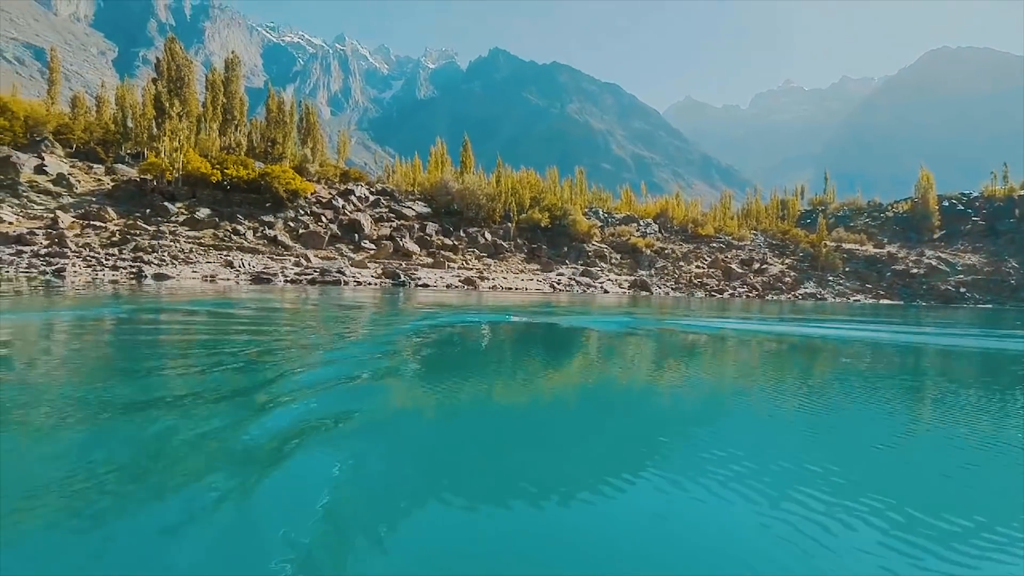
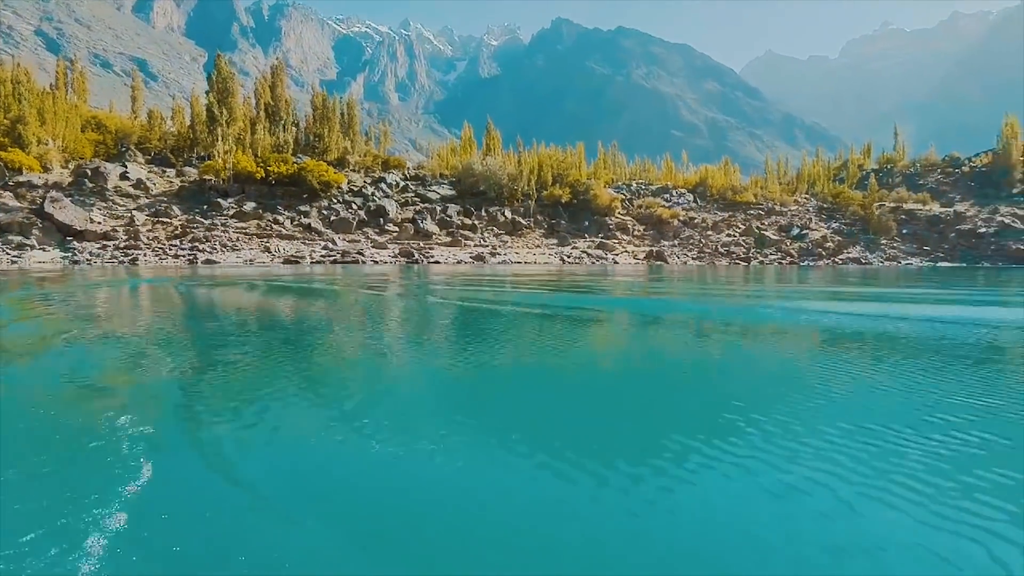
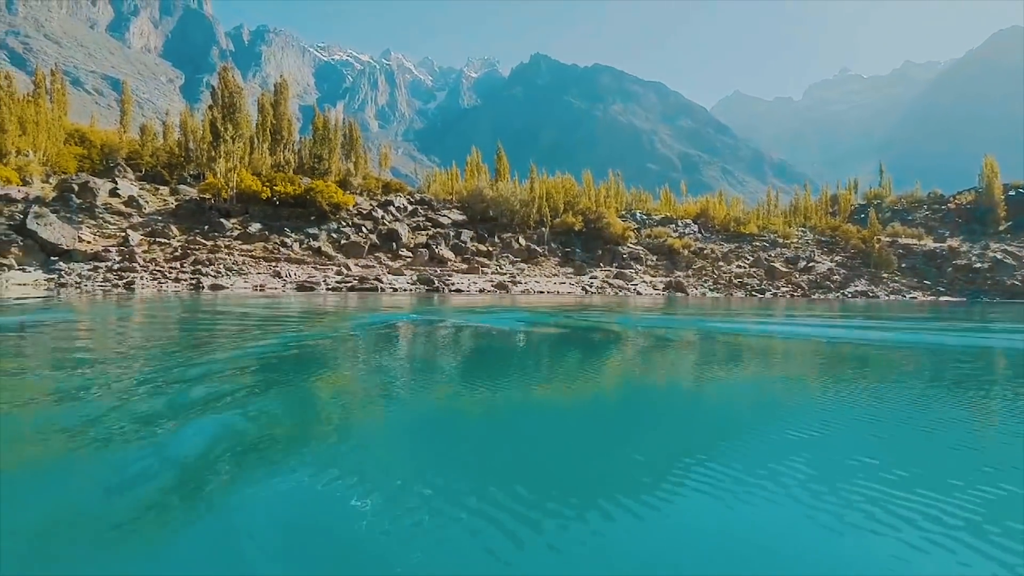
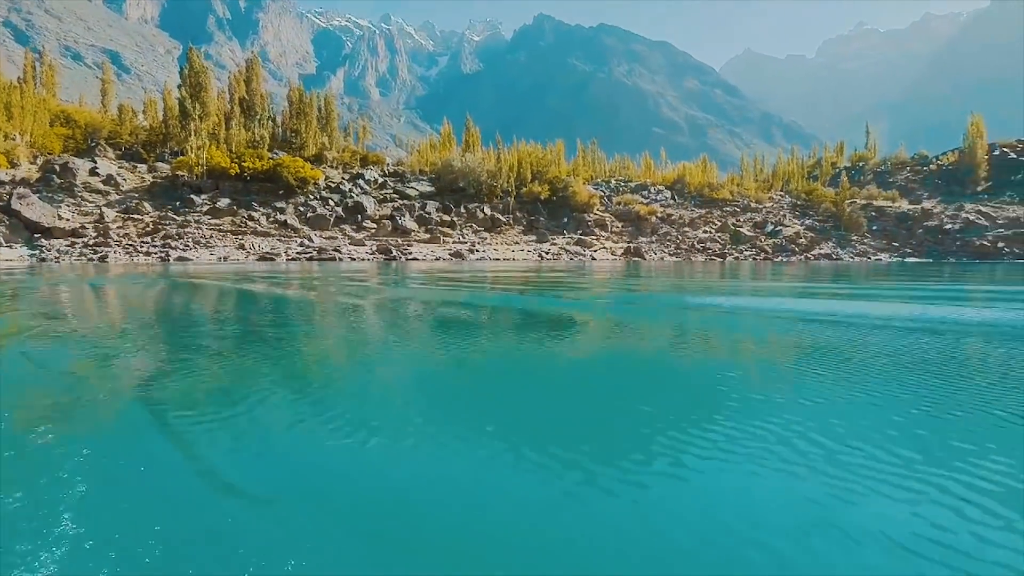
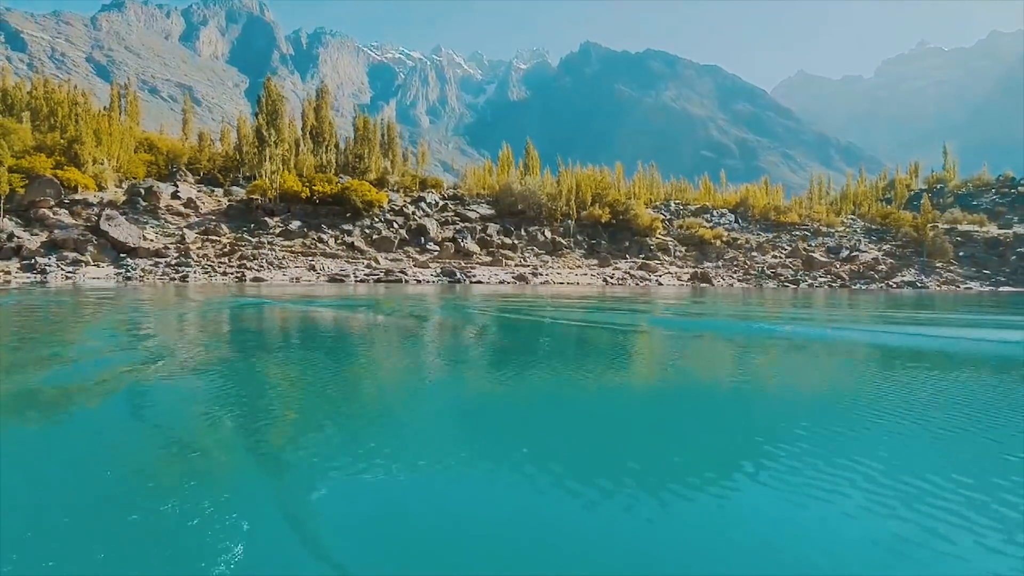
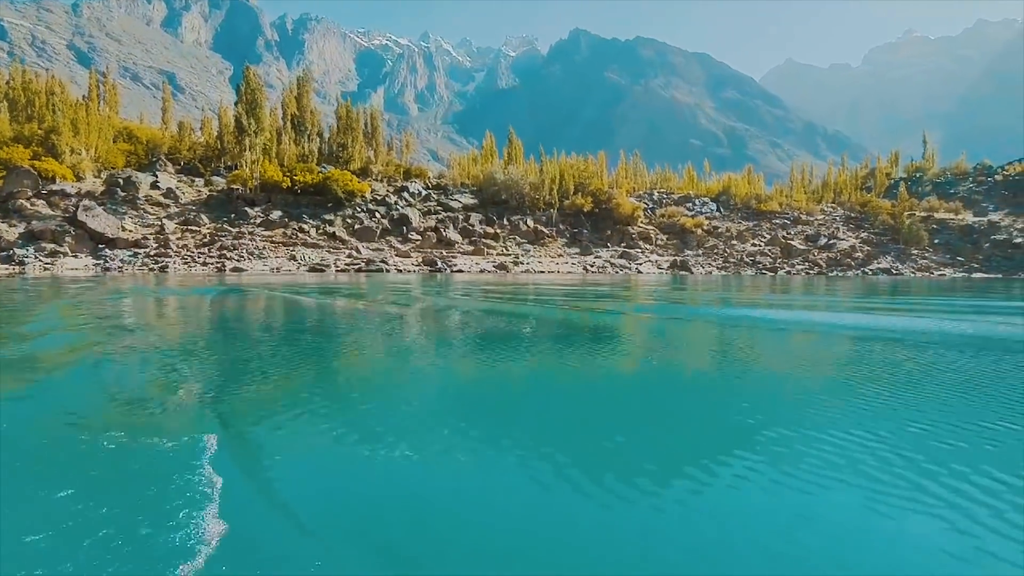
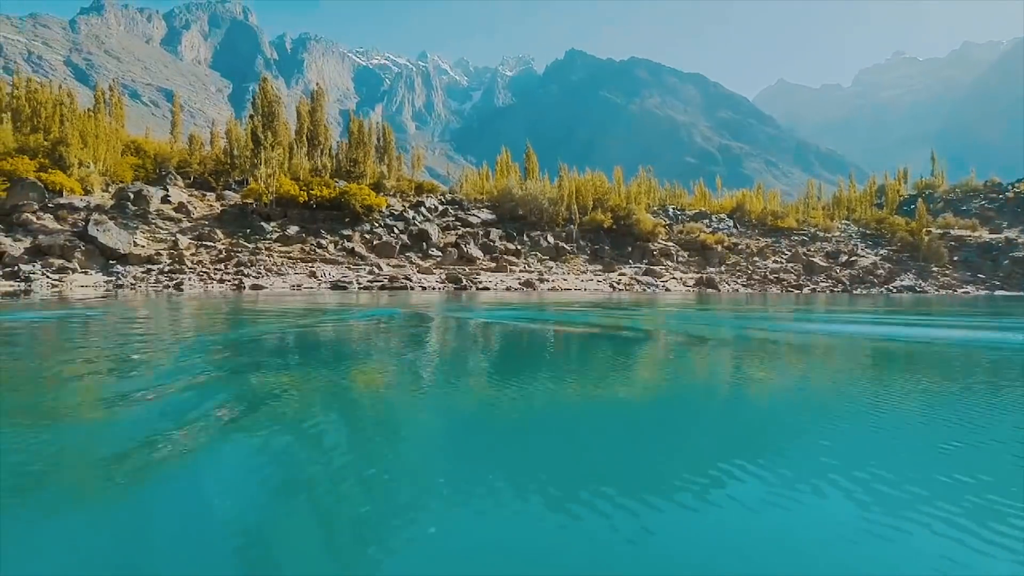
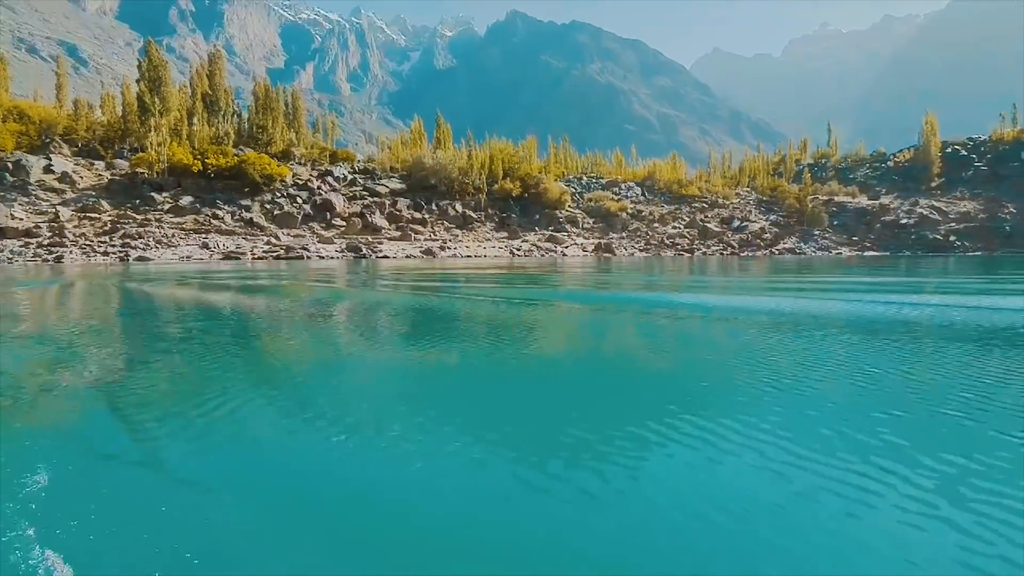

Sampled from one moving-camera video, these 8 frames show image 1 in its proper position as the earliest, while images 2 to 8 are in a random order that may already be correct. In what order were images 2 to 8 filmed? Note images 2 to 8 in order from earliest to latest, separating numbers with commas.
3, 7, 5, 6, 2, 4, 8
